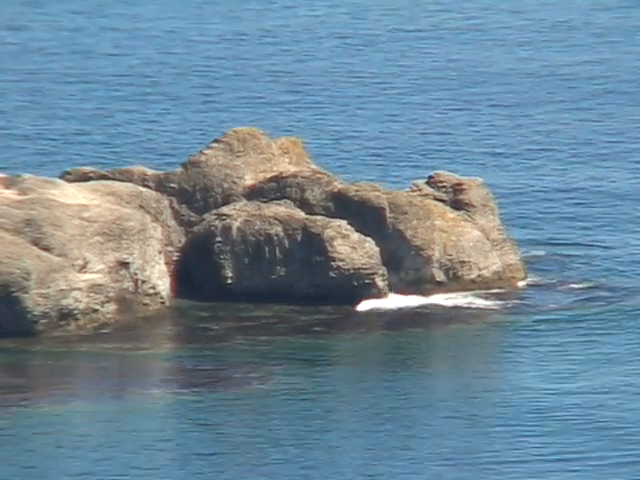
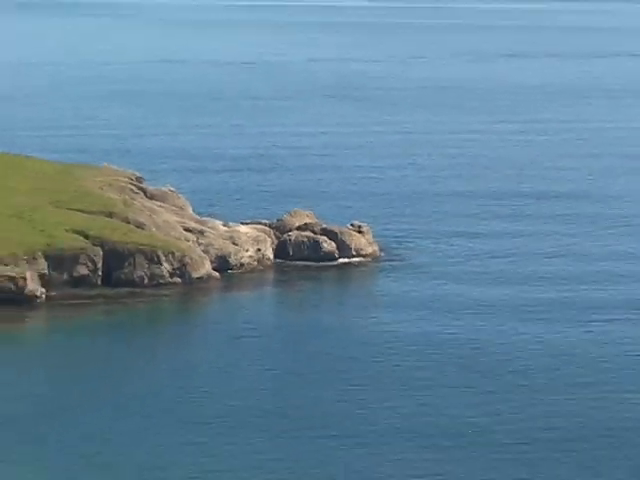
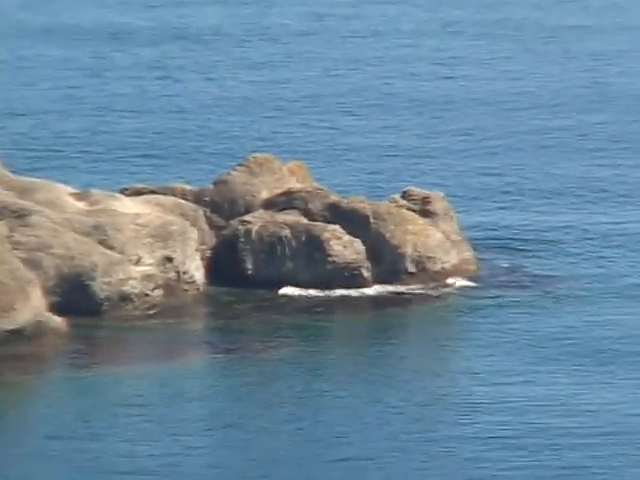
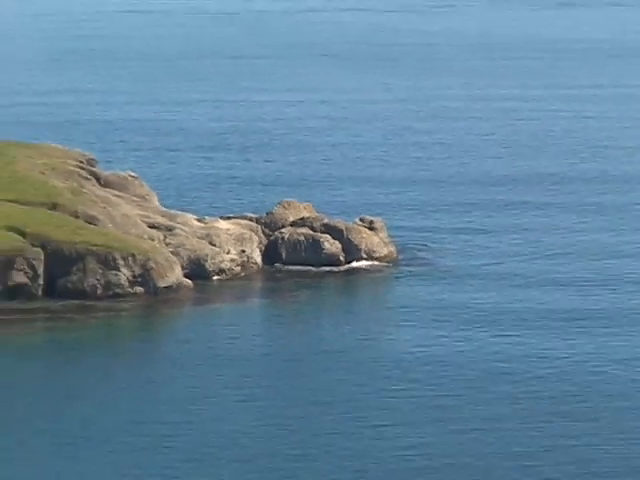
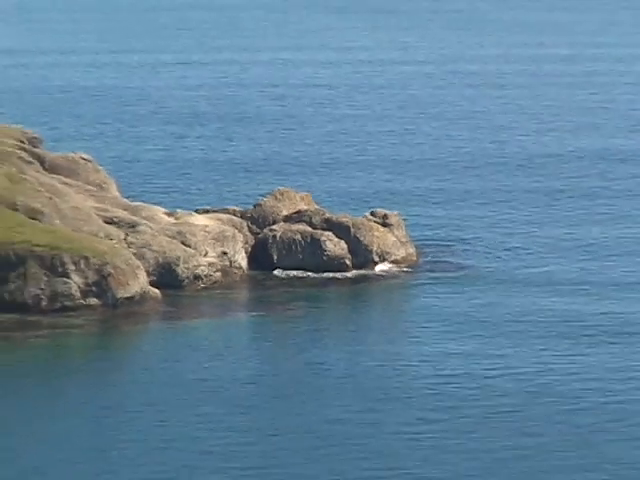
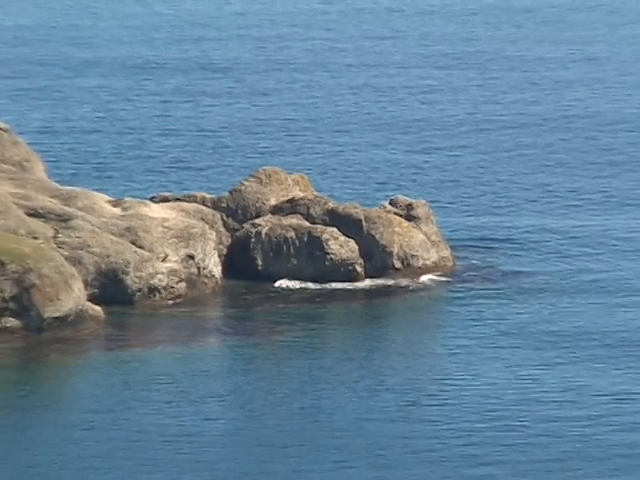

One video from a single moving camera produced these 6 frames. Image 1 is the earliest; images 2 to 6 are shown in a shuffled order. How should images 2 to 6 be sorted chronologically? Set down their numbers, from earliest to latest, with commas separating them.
3, 6, 5, 4, 2
